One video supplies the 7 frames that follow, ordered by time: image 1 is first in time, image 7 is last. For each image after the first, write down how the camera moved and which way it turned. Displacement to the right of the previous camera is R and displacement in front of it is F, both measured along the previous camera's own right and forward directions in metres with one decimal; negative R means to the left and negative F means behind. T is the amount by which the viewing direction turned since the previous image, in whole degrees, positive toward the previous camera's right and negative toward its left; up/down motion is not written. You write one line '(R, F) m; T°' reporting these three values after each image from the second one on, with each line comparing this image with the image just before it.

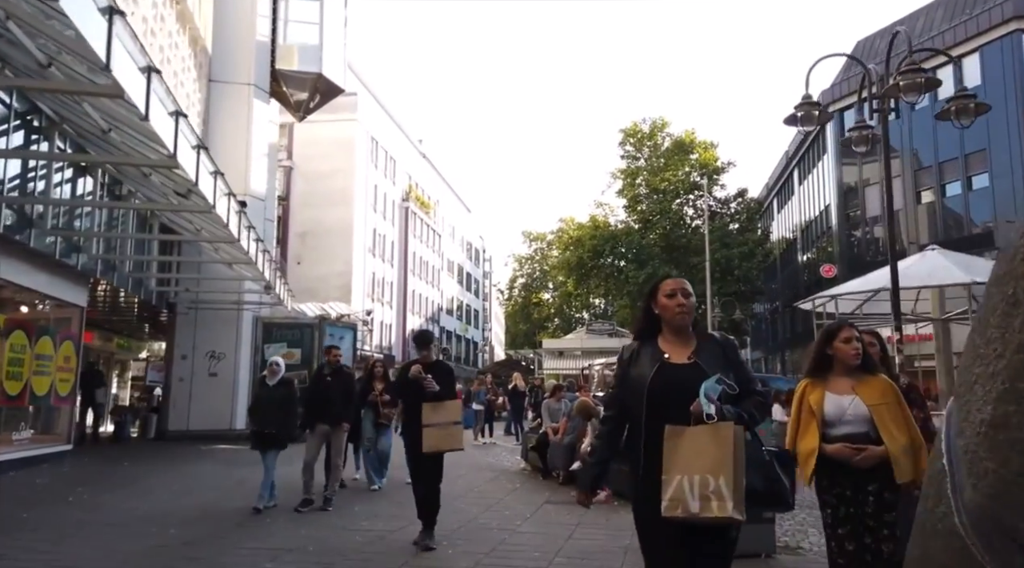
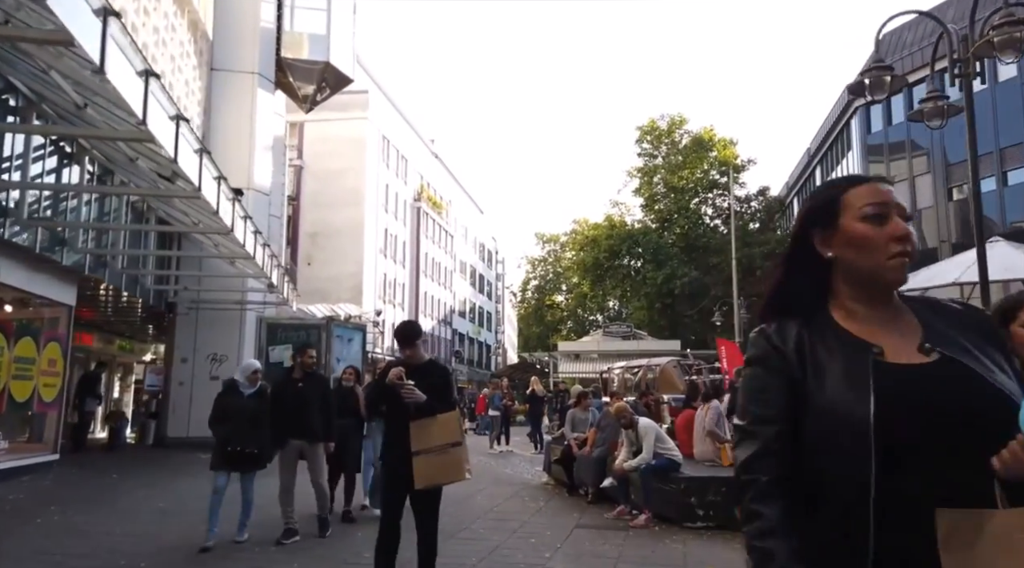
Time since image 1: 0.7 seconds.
(-0.1, +1.2) m; -1°
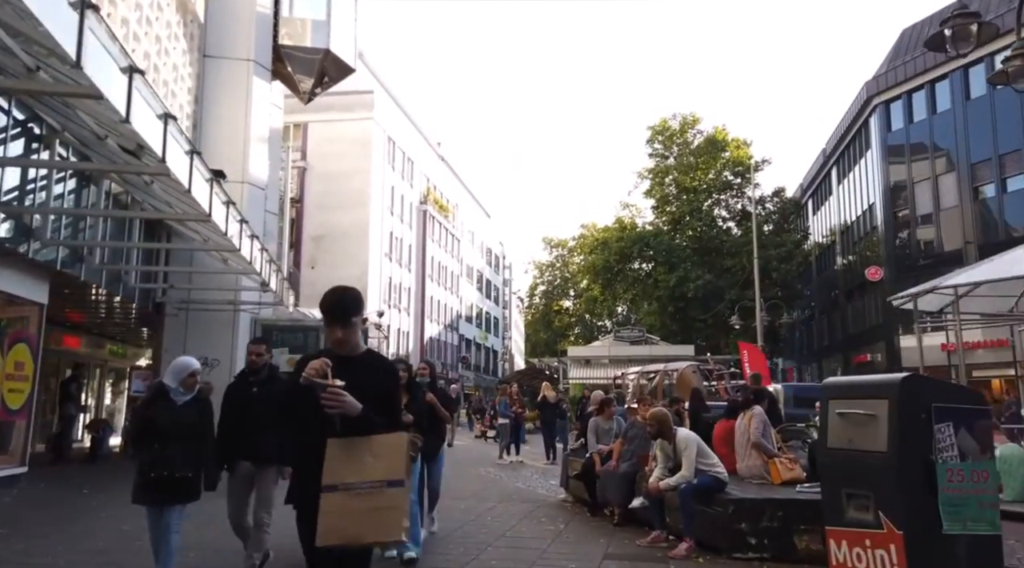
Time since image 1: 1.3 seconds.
(-0.1, +1.2) m; 0°
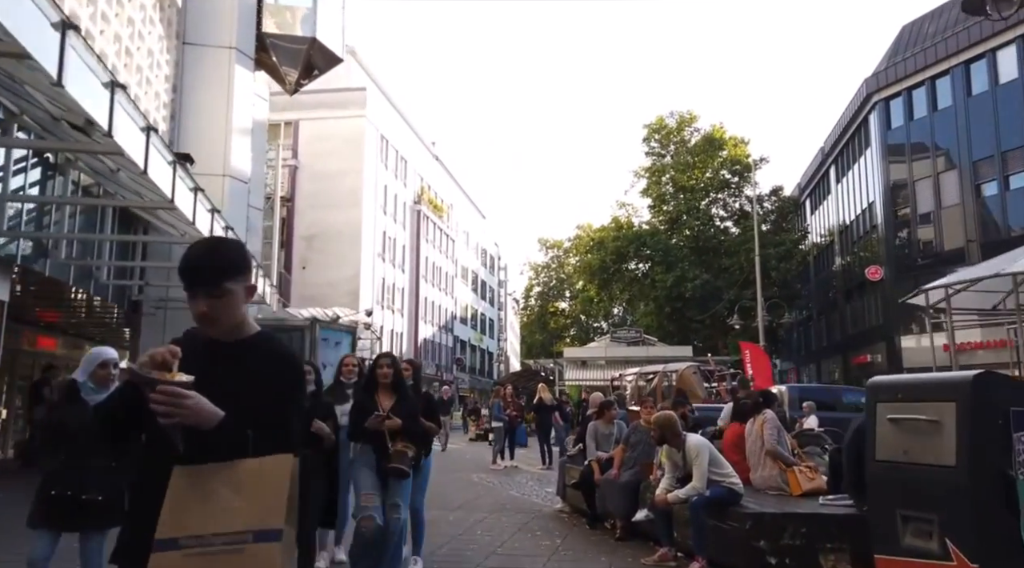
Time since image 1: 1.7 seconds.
(0.0, +0.8) m; 0°
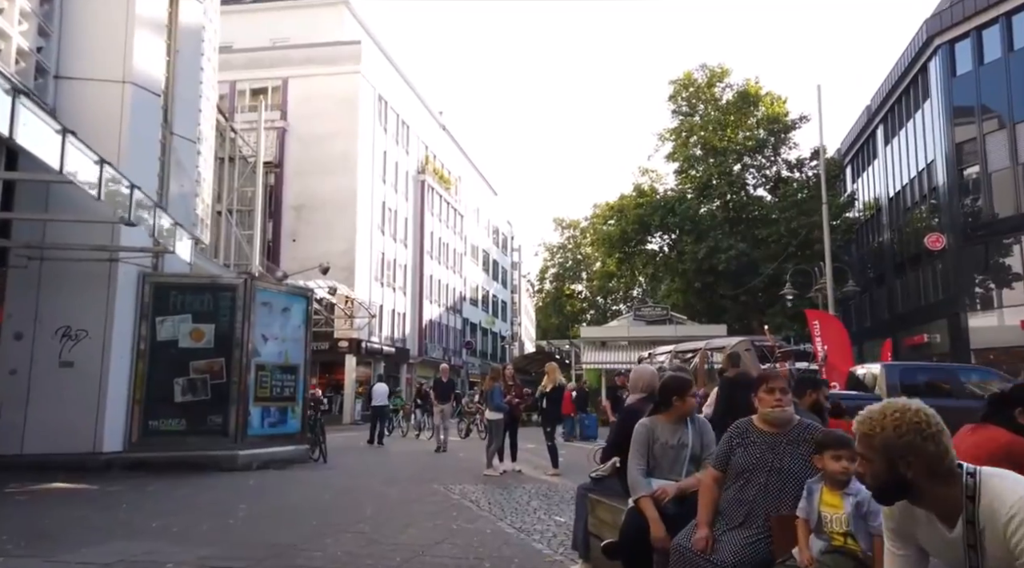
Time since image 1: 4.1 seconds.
(+0.3, +4.7) m; -1°
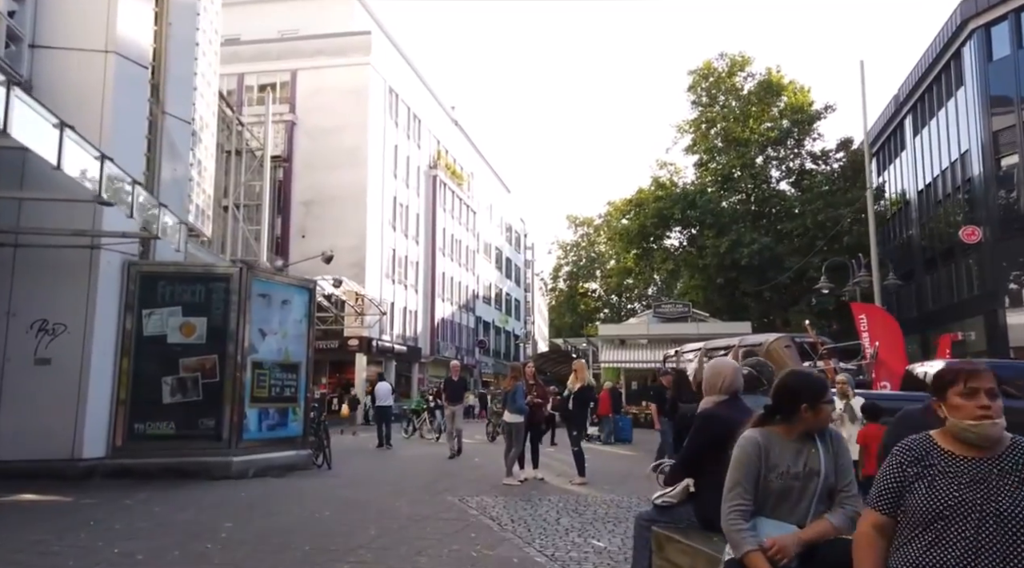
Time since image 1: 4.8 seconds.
(-0.2, +1.3) m; -1°
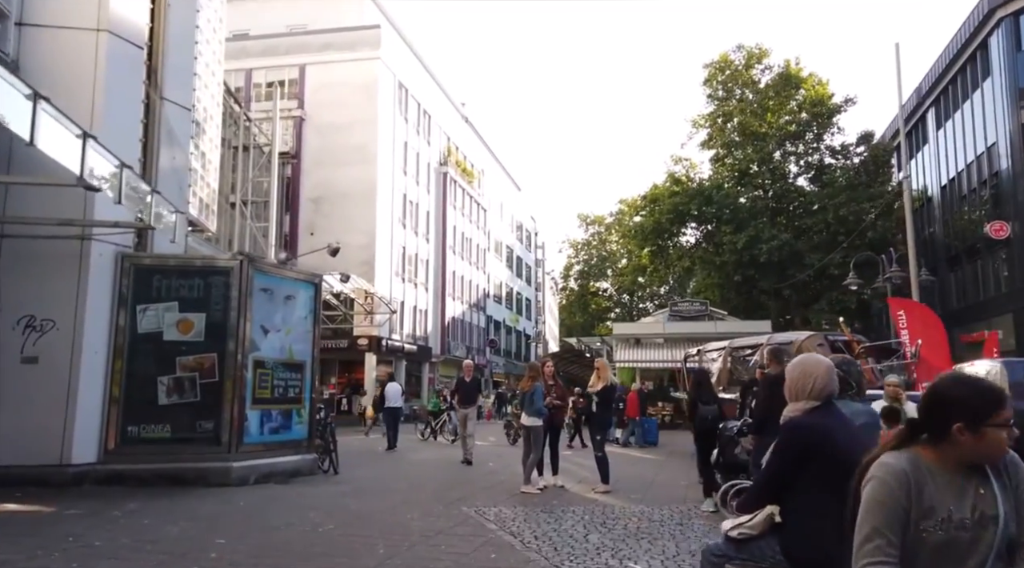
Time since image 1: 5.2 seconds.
(-0.1, +0.8) m; -1°
